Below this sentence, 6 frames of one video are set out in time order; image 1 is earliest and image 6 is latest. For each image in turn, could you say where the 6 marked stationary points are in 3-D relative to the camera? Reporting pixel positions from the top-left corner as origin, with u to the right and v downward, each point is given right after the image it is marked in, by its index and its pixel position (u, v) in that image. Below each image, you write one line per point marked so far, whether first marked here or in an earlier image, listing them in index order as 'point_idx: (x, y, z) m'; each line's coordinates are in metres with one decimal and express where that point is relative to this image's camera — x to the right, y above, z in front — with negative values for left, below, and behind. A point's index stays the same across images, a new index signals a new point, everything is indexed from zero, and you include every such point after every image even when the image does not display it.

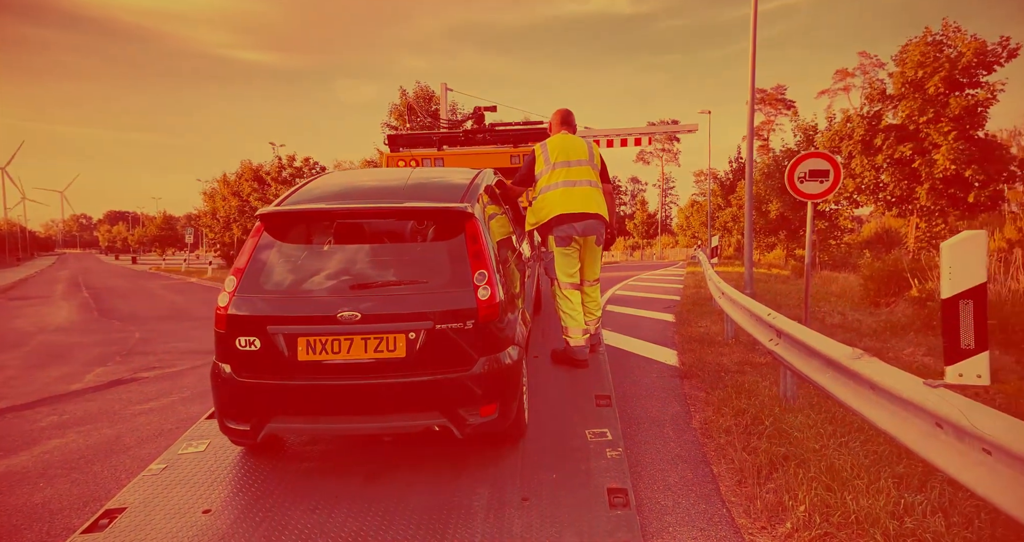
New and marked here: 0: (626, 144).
0: (+3.4, +3.8, +17.0) m
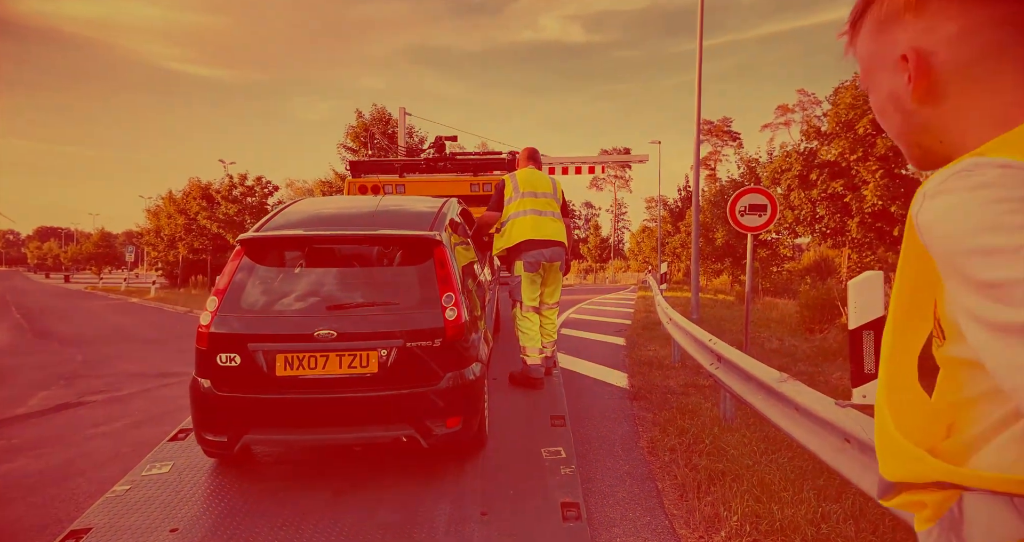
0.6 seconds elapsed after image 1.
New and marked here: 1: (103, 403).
0: (+2.1, +3.0, +17.5) m
1: (-4.0, -1.3, +5.5) m
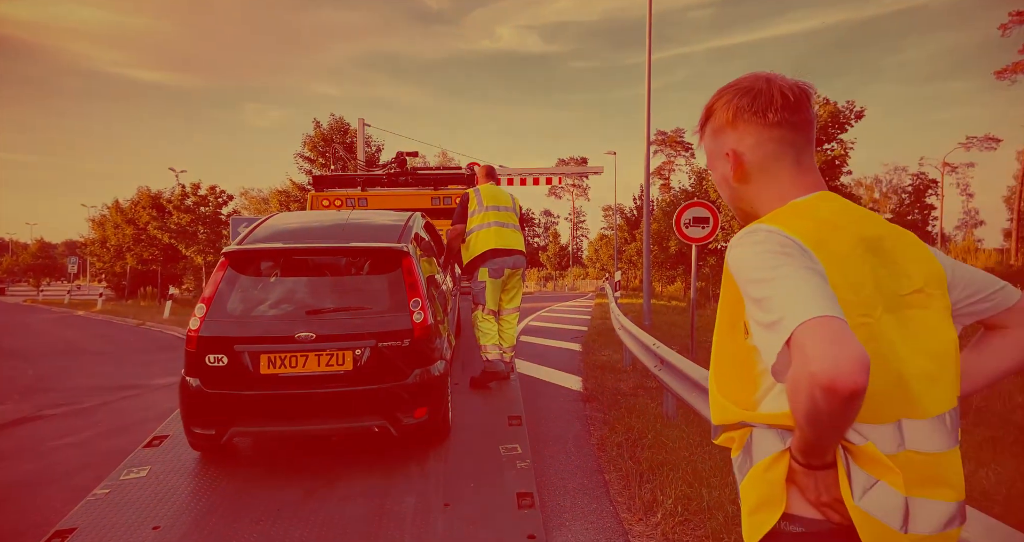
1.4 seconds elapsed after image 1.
0: (+0.8, +2.8, +18.0) m
1: (-4.4, -1.4, +5.5) m
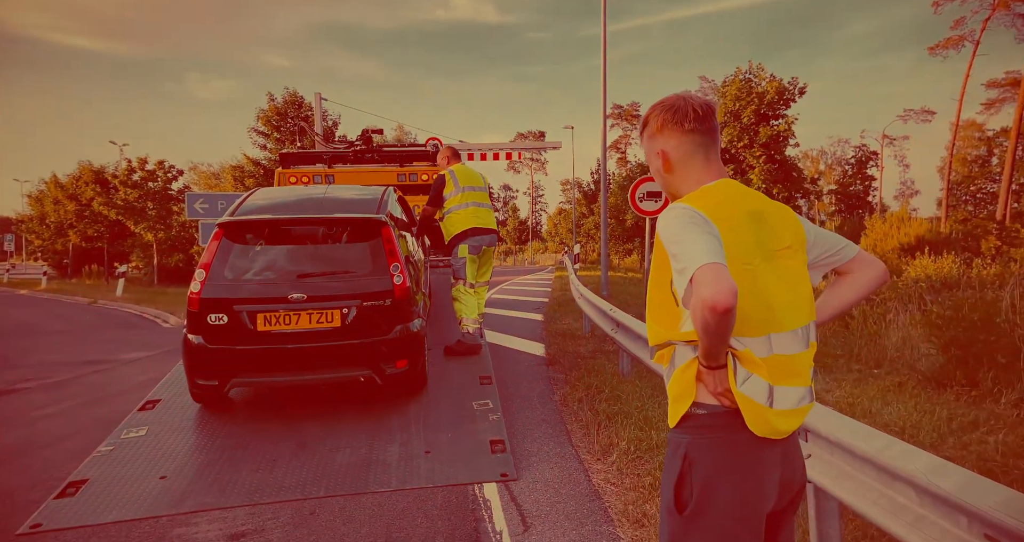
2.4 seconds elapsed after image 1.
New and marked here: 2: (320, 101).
0: (-0.5, +3.6, +18.2) m
1: (-4.7, -1.2, +5.6) m
2: (-6.6, +5.8, +19.4) m
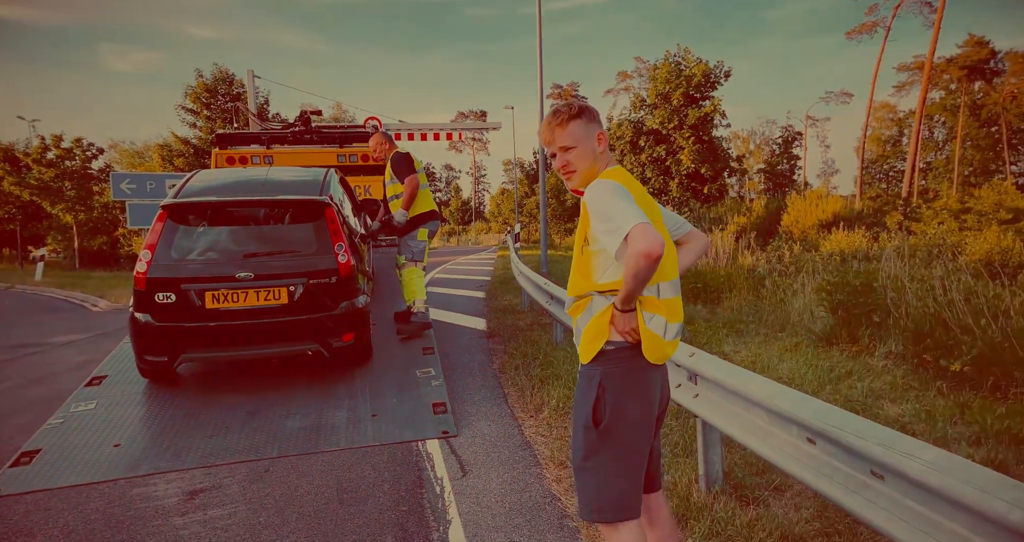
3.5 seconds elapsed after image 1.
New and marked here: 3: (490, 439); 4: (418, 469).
0: (-2.4, +4.3, +18.3) m
1: (-5.3, -1.0, +5.5) m
2: (-8.6, +6.4, +18.8) m
3: (-0.1, -1.1, +3.7) m
4: (-0.5, -1.1, +3.2) m
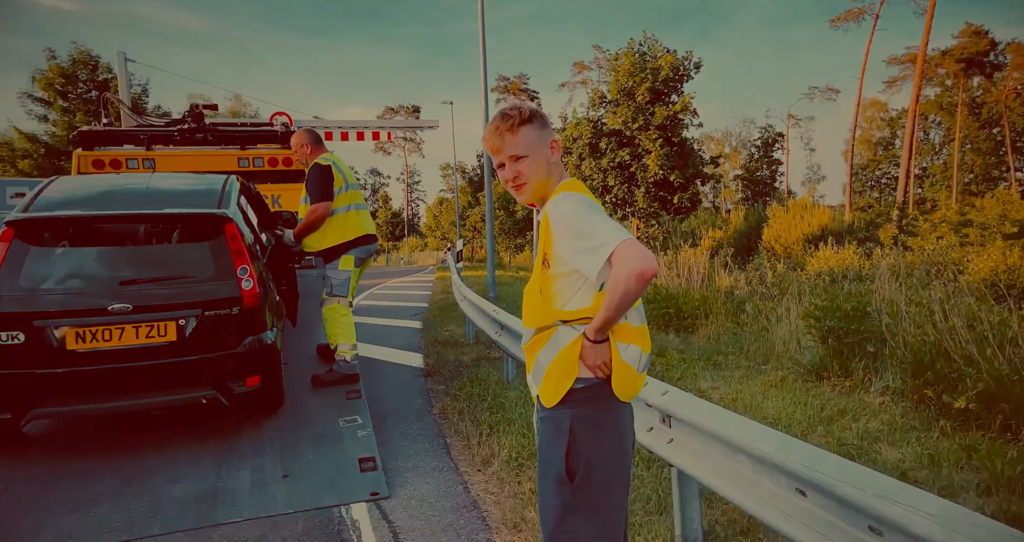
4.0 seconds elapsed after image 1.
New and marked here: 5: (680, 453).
0: (-3.4, +4.1, +17.6) m
1: (-5.7, -1.3, +4.7) m
2: (-9.6, +6.1, +17.8) m
3: (-0.5, -1.3, +3.1) m
4: (-0.8, -1.3, +2.6) m
5: (+0.6, -0.8, +2.1) m
